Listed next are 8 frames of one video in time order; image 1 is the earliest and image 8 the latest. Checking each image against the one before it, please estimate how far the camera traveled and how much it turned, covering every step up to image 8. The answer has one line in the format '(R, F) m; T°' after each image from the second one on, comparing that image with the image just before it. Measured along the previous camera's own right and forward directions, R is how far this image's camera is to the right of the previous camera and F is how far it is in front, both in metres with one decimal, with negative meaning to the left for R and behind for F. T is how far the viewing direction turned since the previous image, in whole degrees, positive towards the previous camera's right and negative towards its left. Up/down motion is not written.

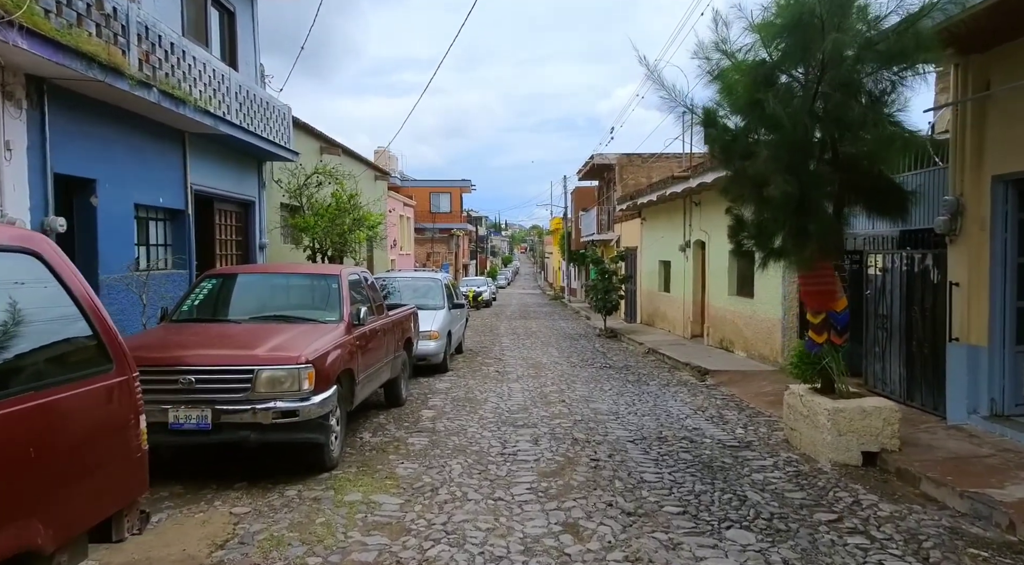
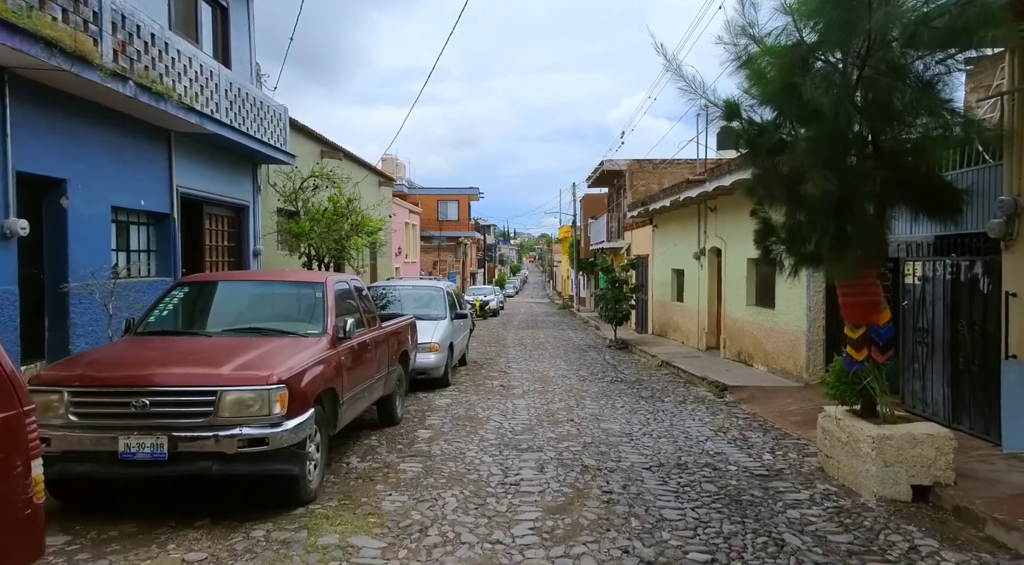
(+0.1, +0.7) m; -1°
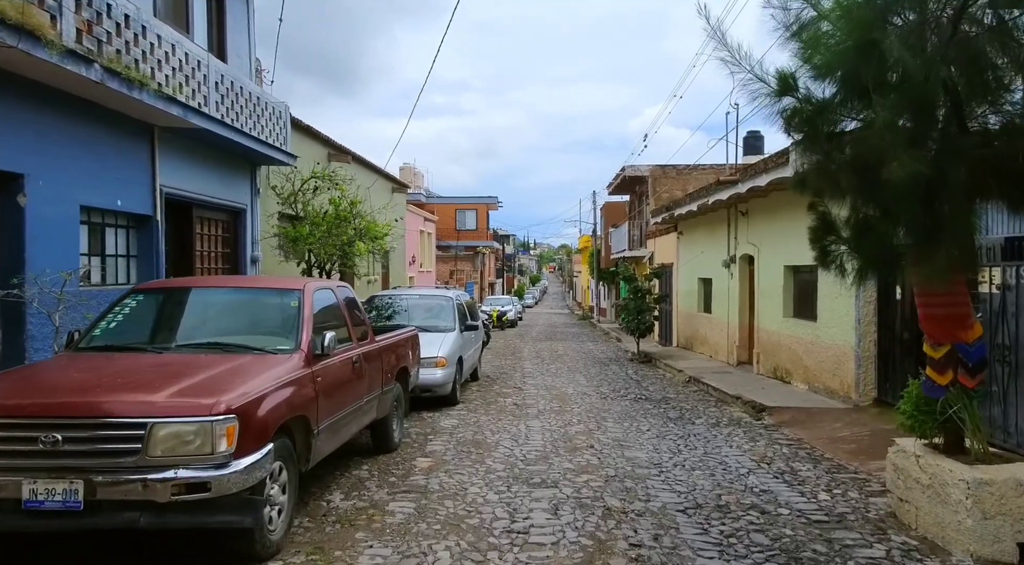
(+0.1, +1.0) m; -2°
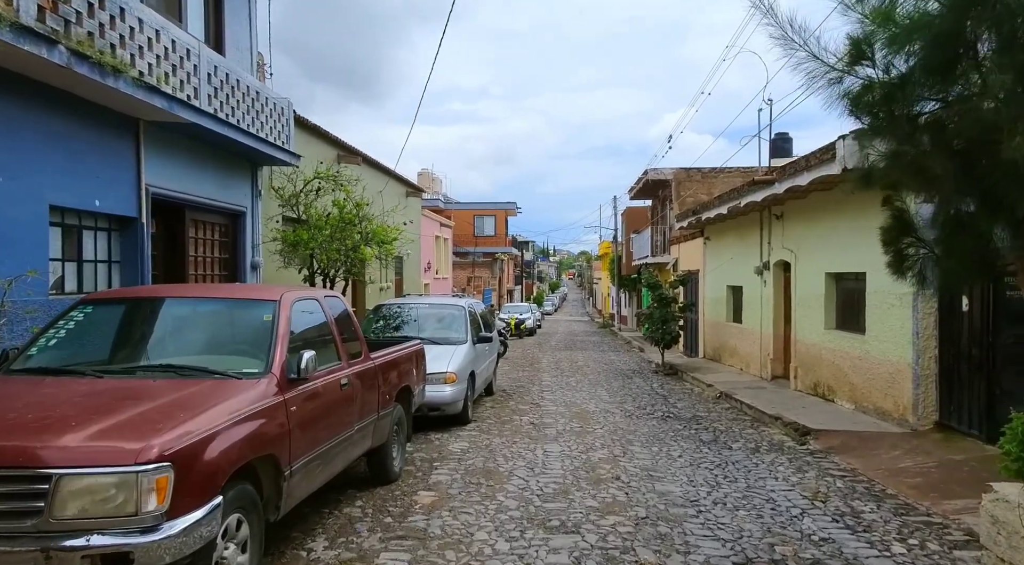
(0.0, +0.9) m; -2°
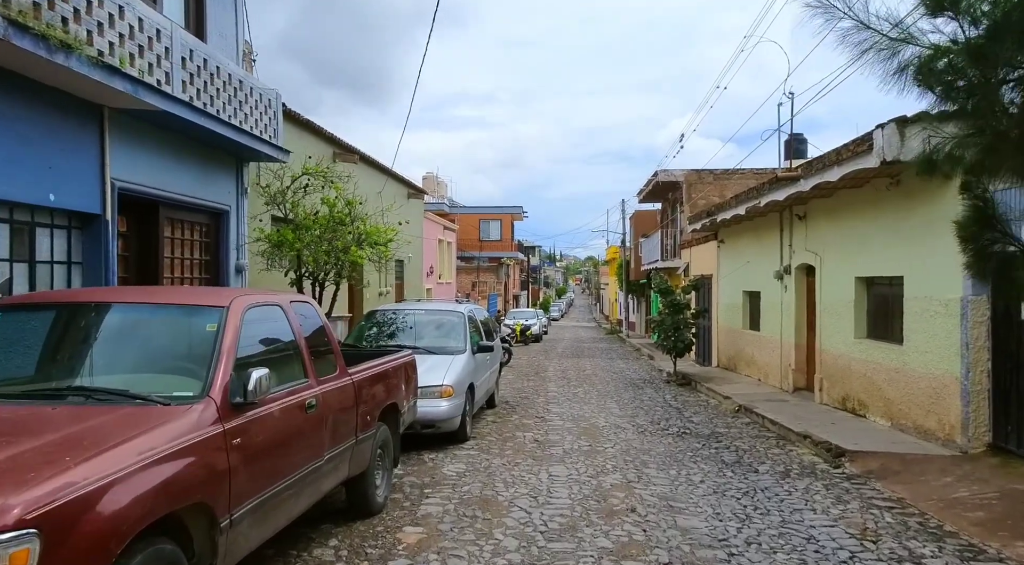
(+0.1, +0.9) m; -1°
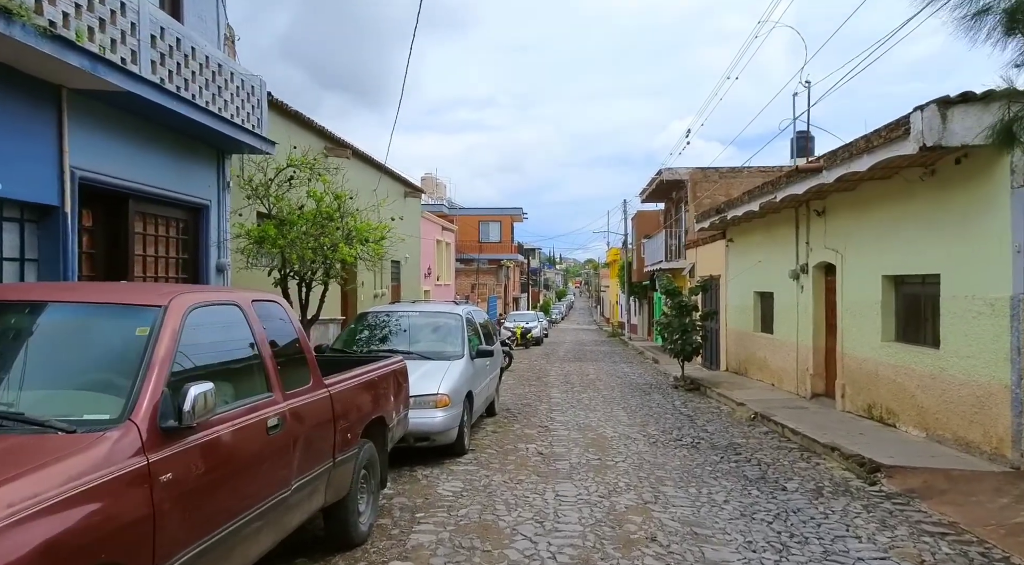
(0.0, +0.8) m; 0°
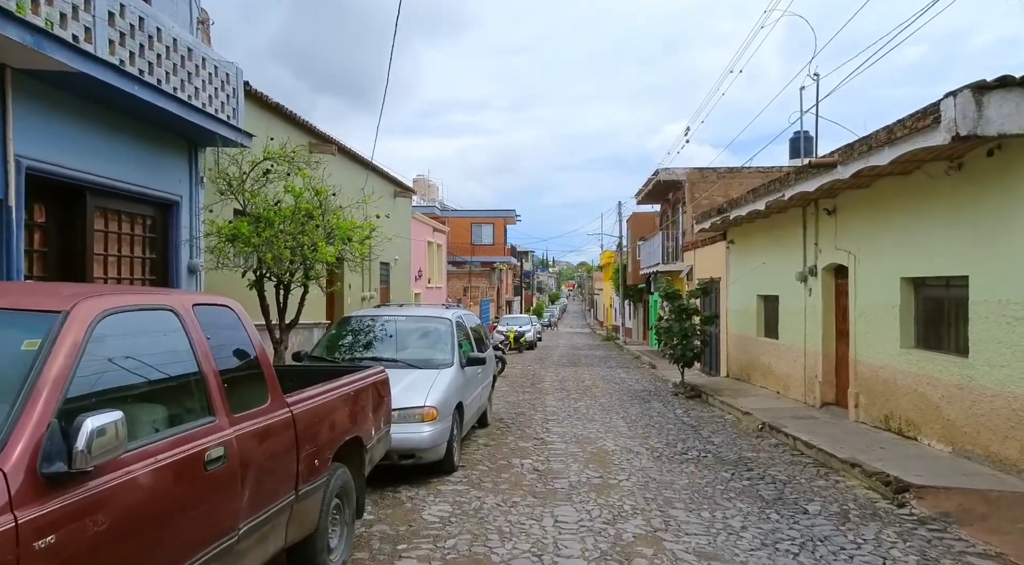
(0.0, +0.7) m; +1°
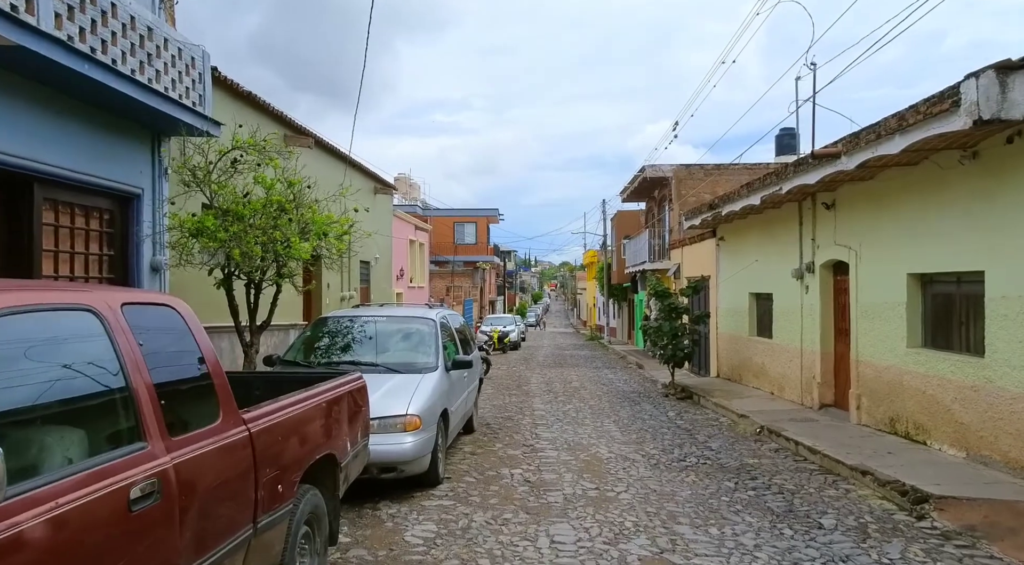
(-0.1, +0.6) m; +1°
